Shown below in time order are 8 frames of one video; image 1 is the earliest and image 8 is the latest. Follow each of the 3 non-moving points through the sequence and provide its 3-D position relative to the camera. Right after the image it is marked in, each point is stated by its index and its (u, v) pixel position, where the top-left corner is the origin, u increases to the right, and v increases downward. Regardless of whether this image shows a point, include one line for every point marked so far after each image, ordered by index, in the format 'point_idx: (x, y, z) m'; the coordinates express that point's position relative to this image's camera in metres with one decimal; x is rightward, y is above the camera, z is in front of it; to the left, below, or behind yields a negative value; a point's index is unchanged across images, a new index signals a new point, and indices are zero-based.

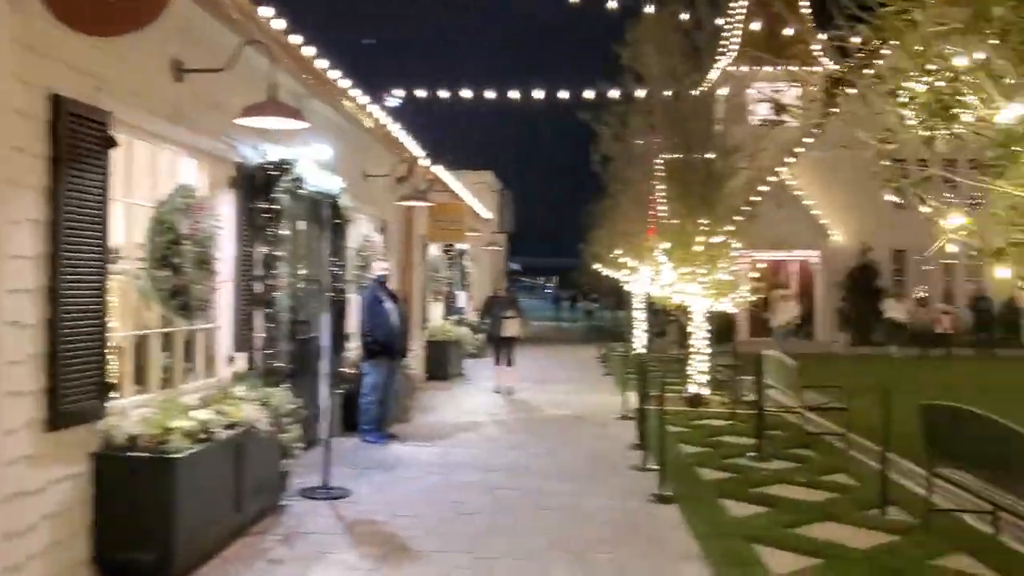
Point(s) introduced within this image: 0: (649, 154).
0: (+2.3, +2.3, +16.8) m
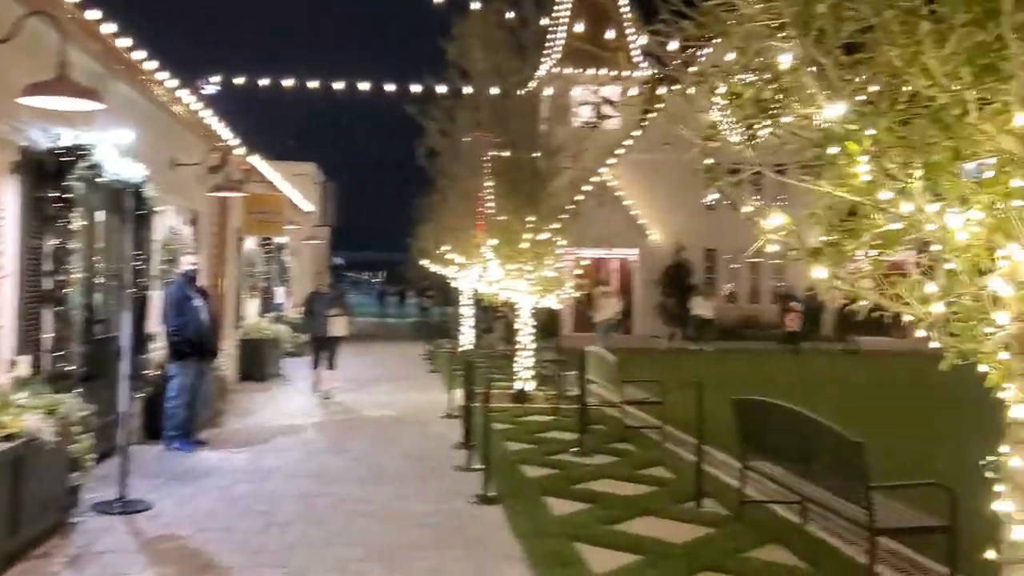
0: (-0.6, +2.3, +16.7) m
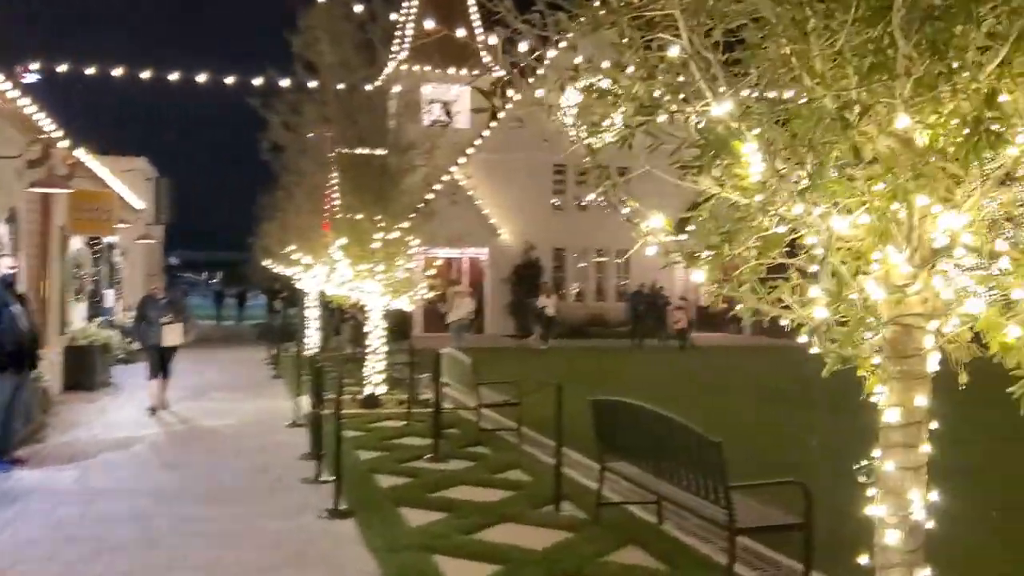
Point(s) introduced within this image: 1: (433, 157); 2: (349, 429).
0: (-3.1, +2.3, +16.2) m
1: (-1.2, +2.1, +15.7) m
2: (-1.9, -1.6, +11.3) m
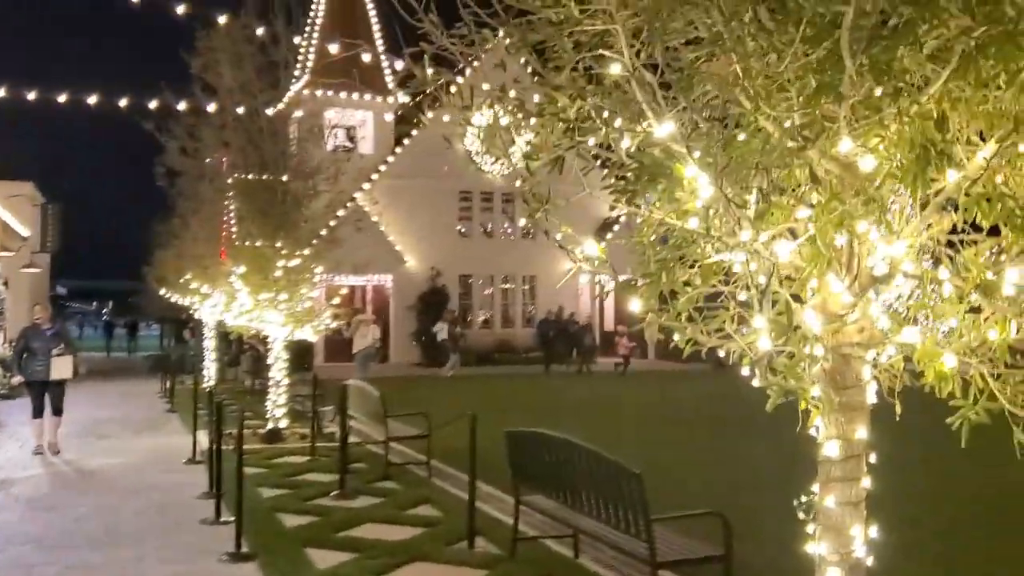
0: (-4.6, +1.8, +15.6) m
1: (-2.7, +1.6, +15.3) m
2: (-2.8, -1.9, +10.8) m
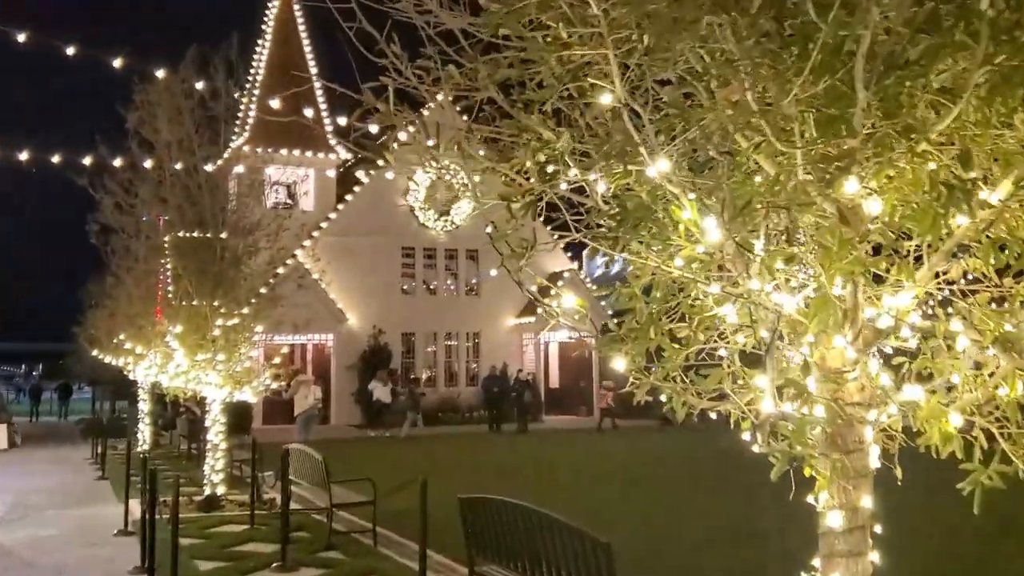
0: (-5.4, +0.9, +15.1) m
1: (-3.5, +0.7, +14.9) m
2: (-3.4, -2.5, +10.2) m
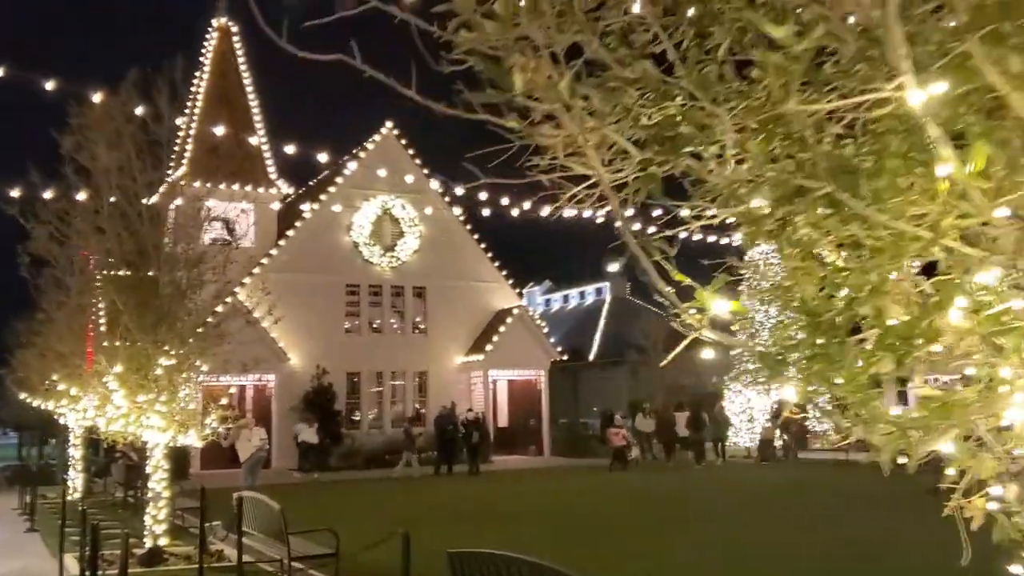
0: (-6.0, +0.4, +14.2) m
1: (-4.1, +0.2, +14.1) m
2: (-3.6, -2.9, +9.3) m
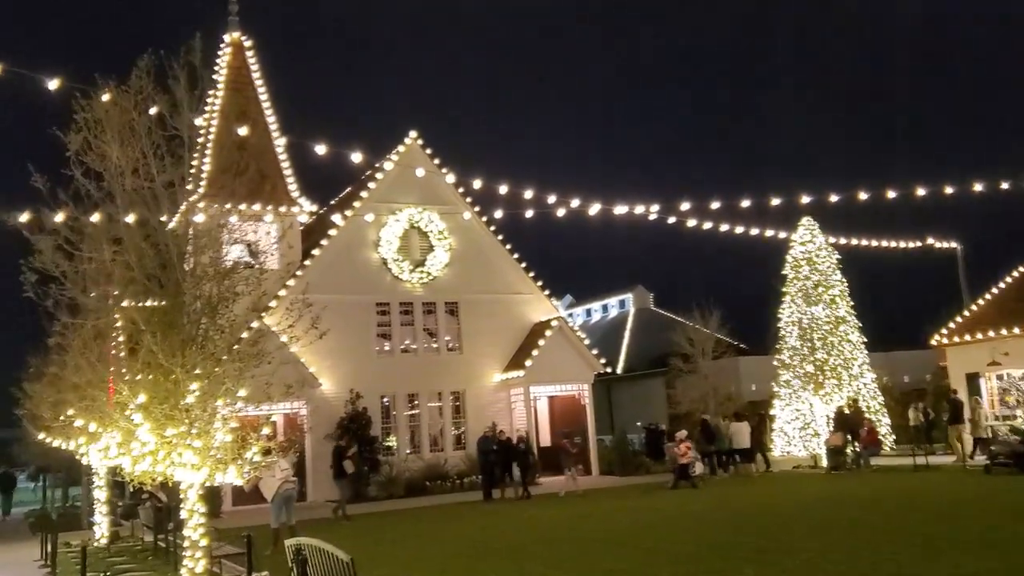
0: (-5.1, +0.1, +12.5) m
1: (-3.2, 0.0, +12.4) m
2: (-2.6, -2.9, +7.5) m
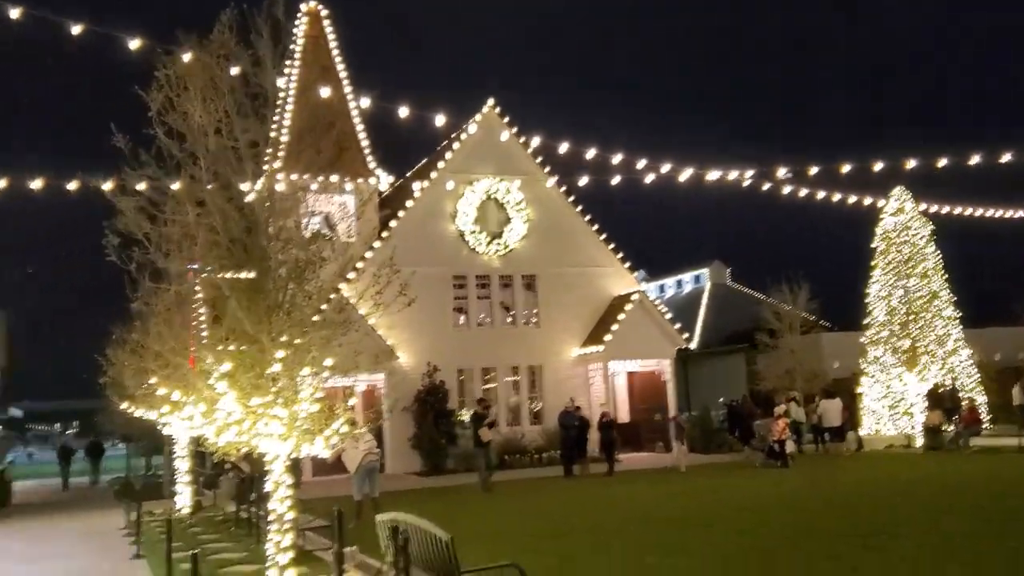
0: (-4.0, +0.5, +12.2) m
1: (-2.0, +0.4, +12.0) m
2: (-1.8, -2.6, +7.1) m
